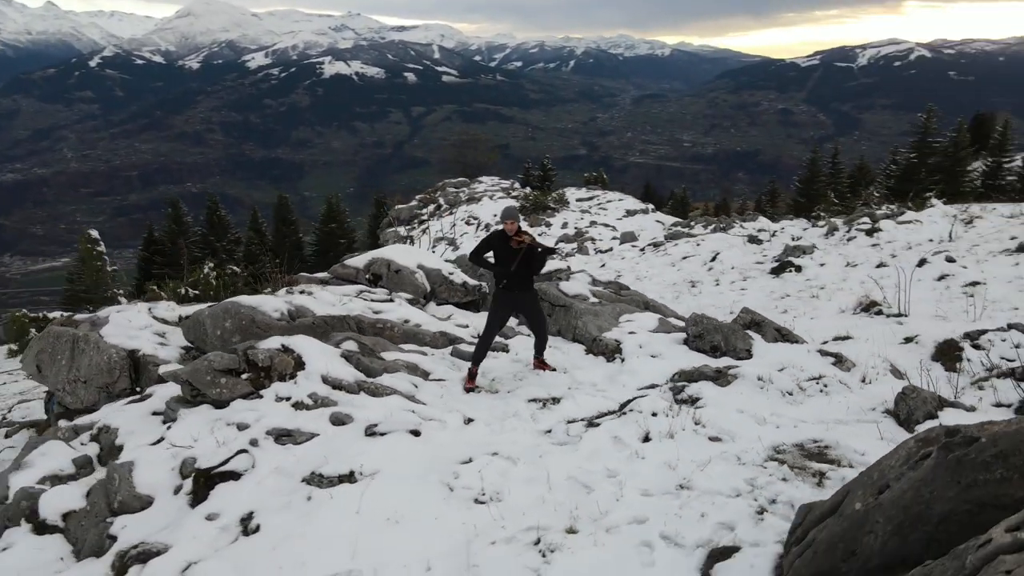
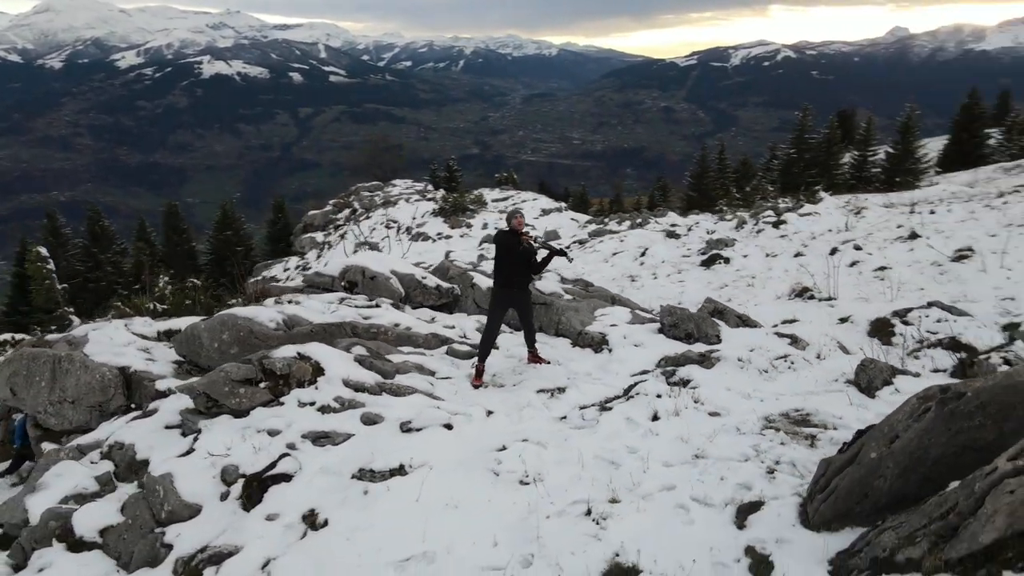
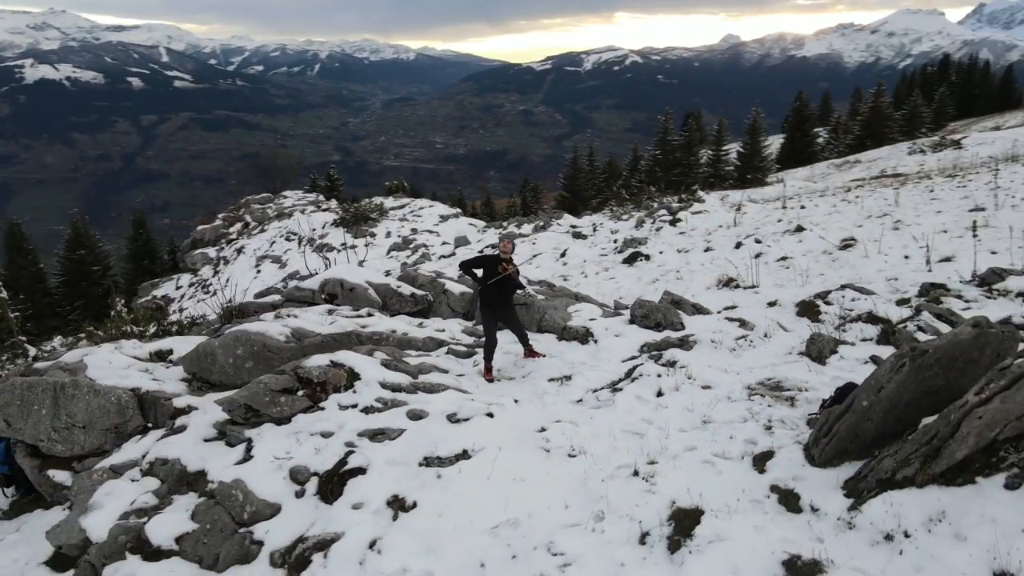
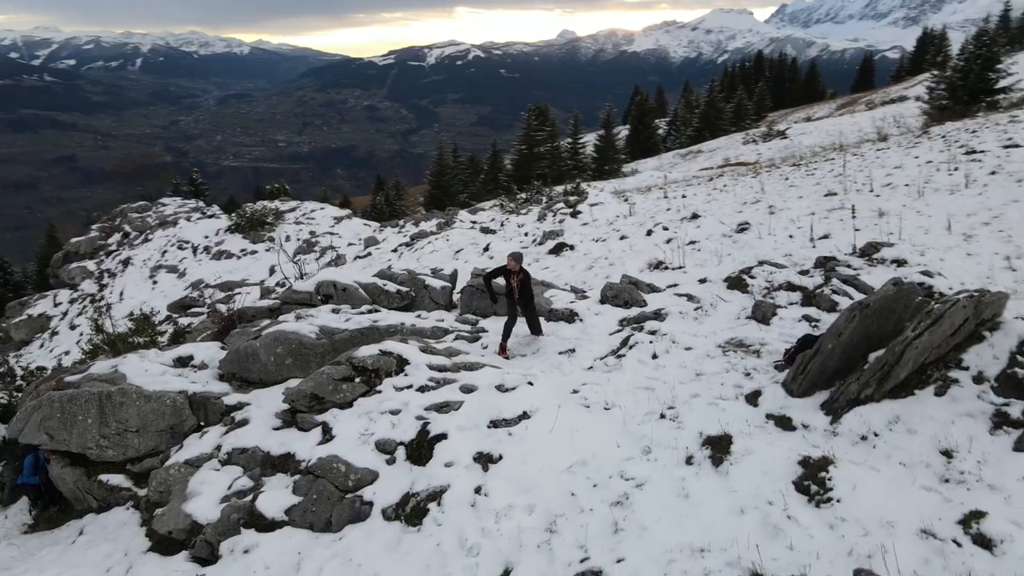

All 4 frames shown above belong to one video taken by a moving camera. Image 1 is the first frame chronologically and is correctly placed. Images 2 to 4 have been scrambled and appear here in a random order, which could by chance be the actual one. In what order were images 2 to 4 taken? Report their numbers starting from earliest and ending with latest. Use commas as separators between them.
2, 3, 4
